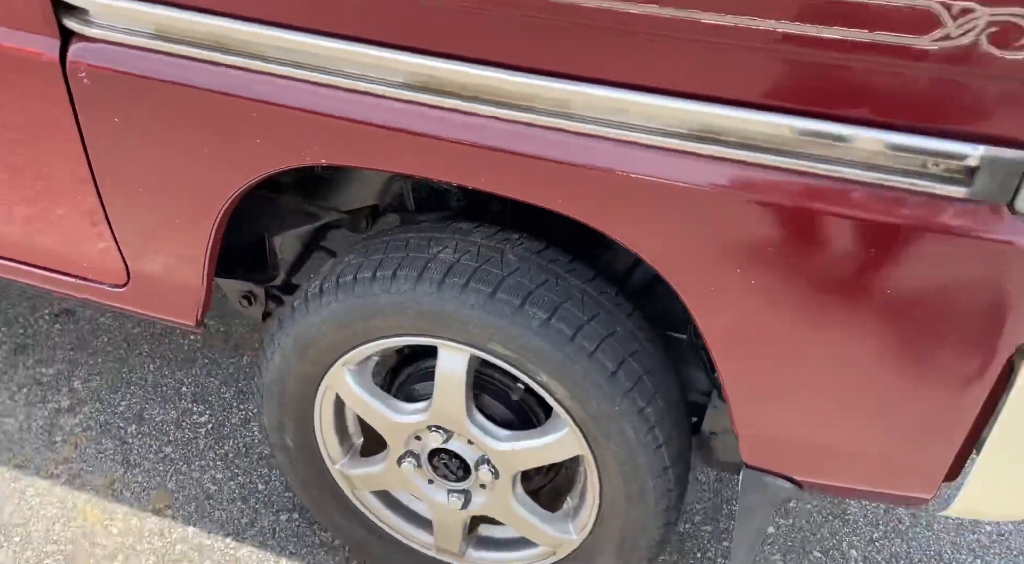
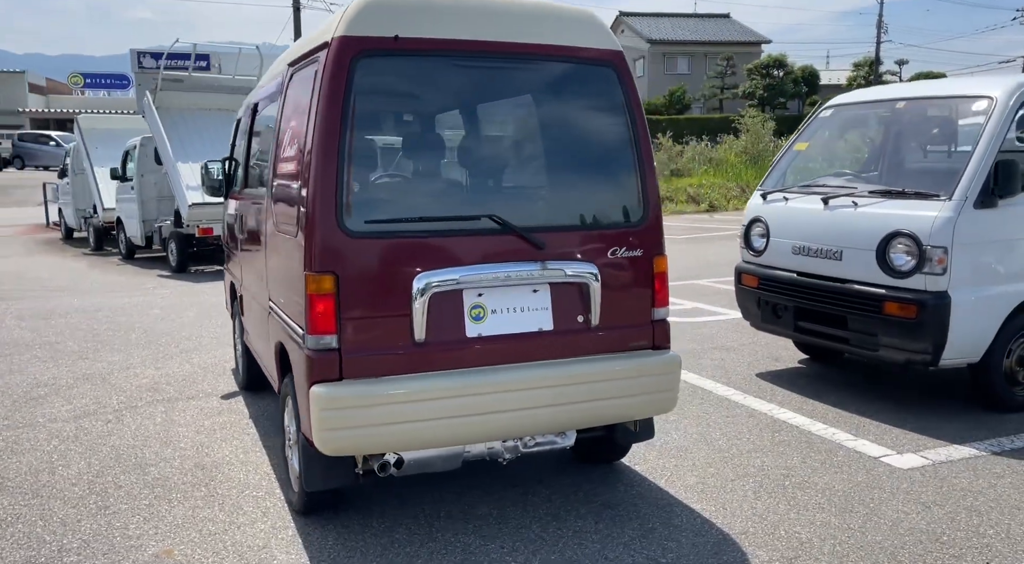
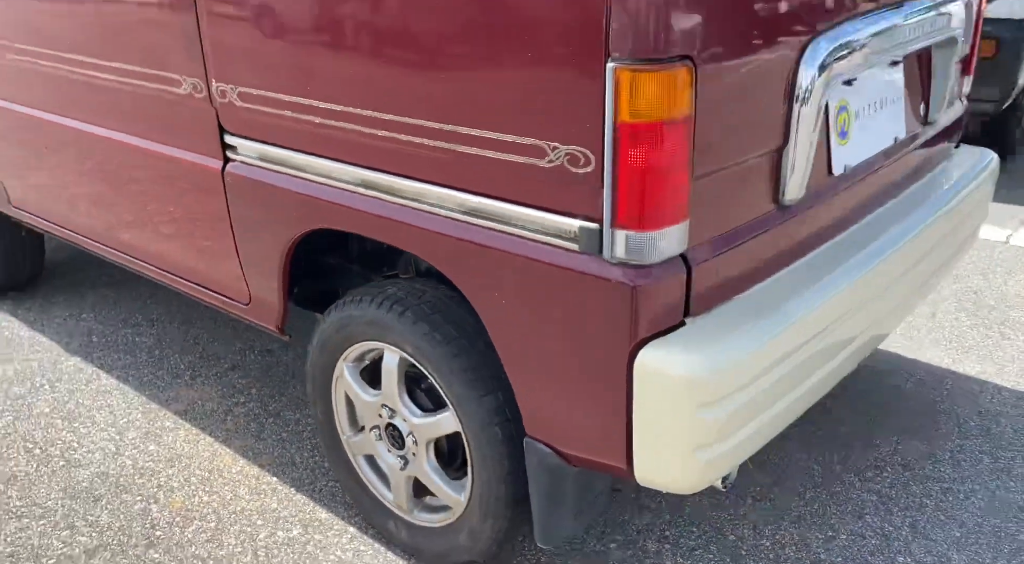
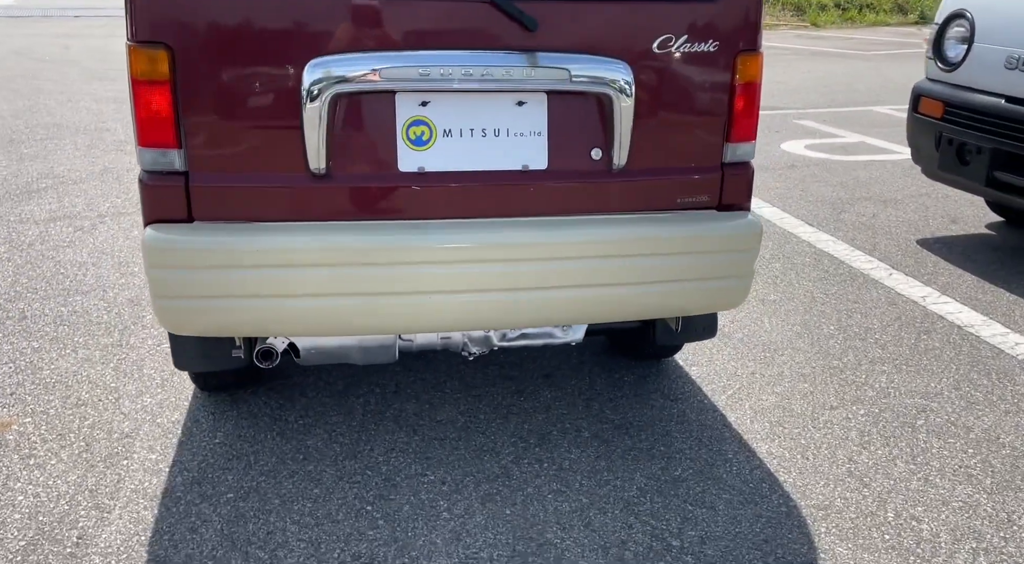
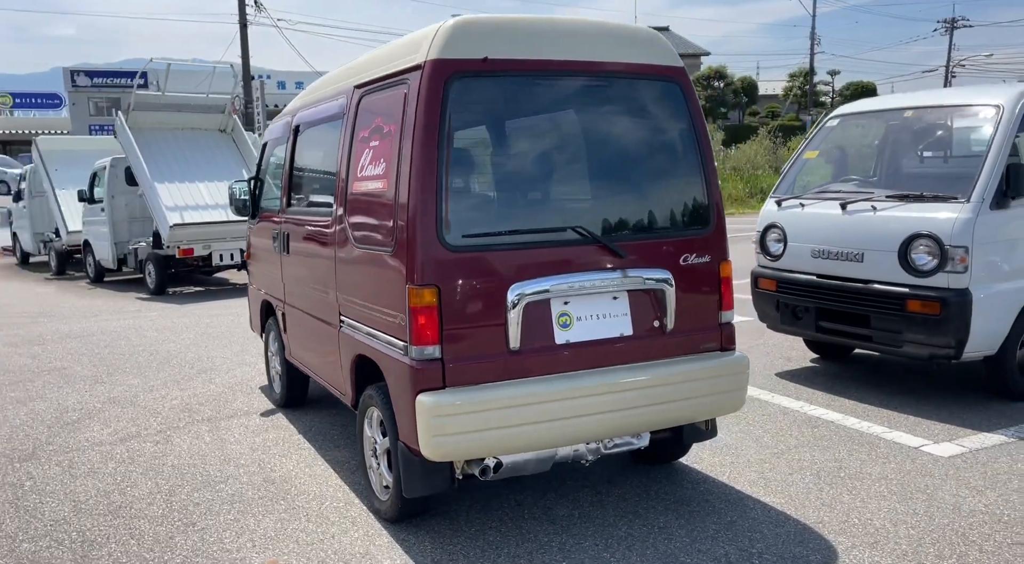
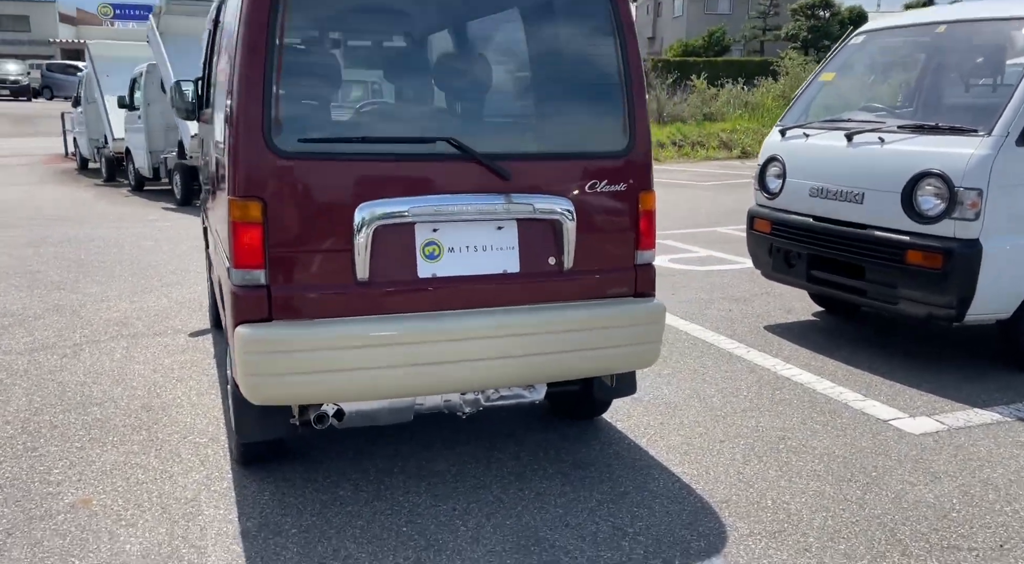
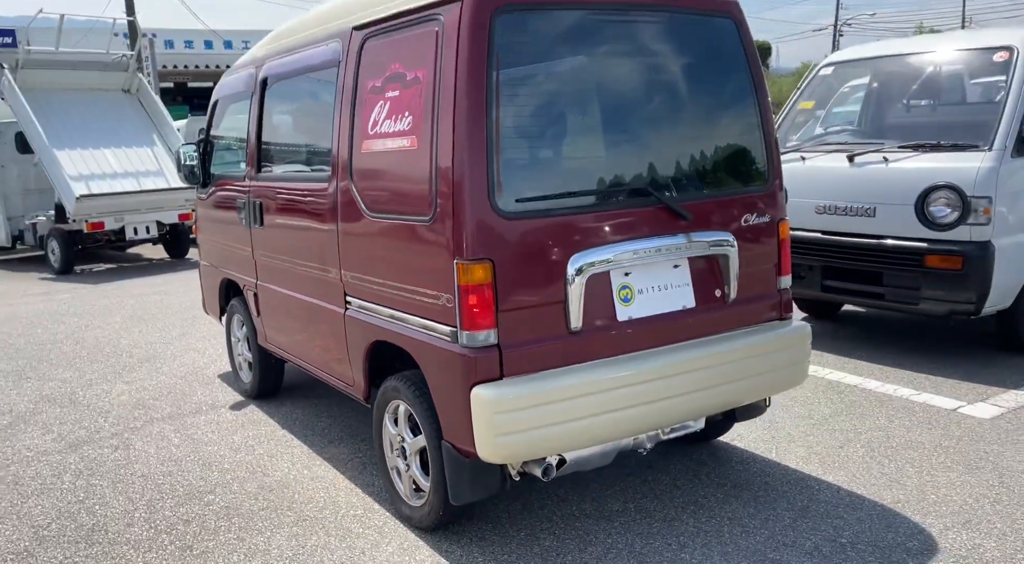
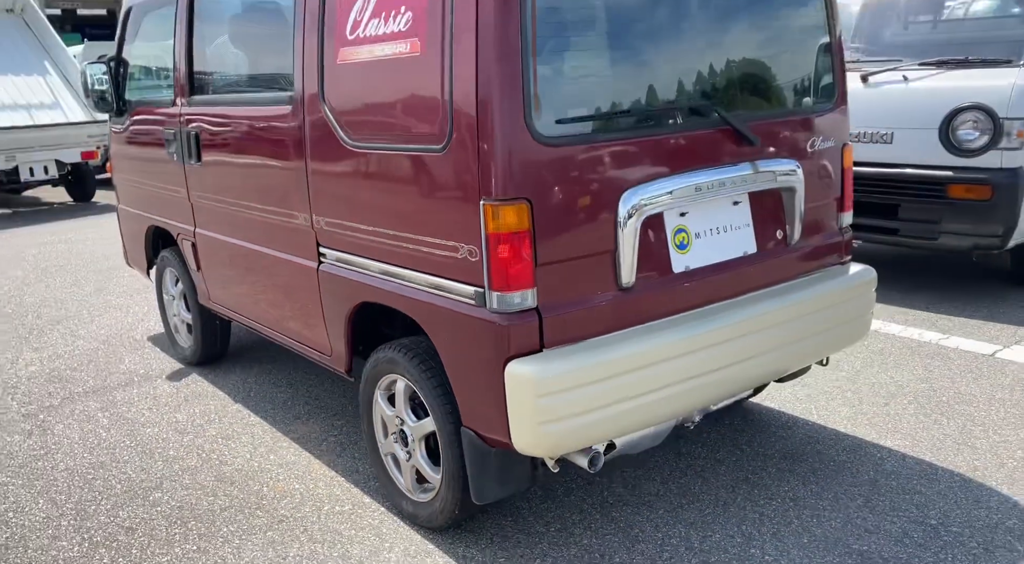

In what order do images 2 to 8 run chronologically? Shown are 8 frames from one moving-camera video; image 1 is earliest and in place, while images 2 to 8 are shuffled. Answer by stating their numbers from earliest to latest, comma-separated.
3, 8, 7, 5, 2, 6, 4
